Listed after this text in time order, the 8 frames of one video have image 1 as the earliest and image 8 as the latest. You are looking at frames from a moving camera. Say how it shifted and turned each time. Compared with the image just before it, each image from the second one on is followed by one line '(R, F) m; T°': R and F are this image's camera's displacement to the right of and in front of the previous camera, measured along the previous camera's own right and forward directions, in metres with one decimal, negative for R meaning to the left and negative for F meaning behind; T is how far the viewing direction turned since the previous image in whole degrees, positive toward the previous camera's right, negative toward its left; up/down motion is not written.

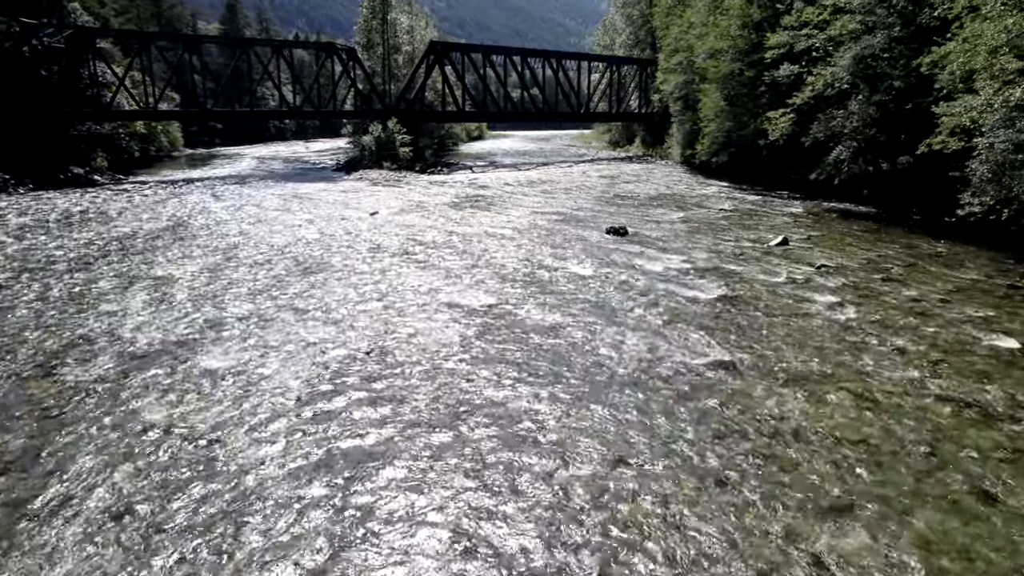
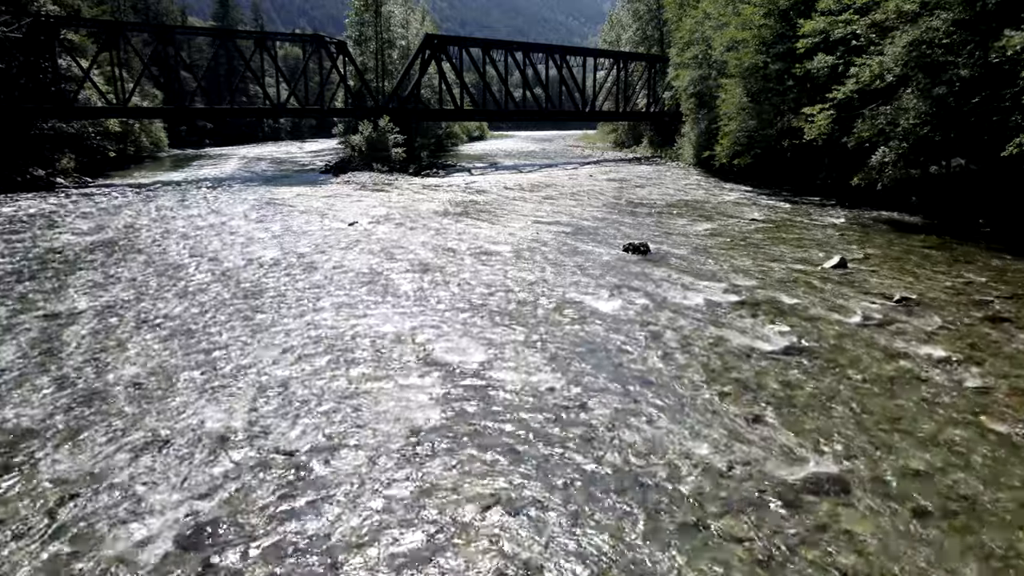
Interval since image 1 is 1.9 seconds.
(+0.1, +2.6) m; 0°
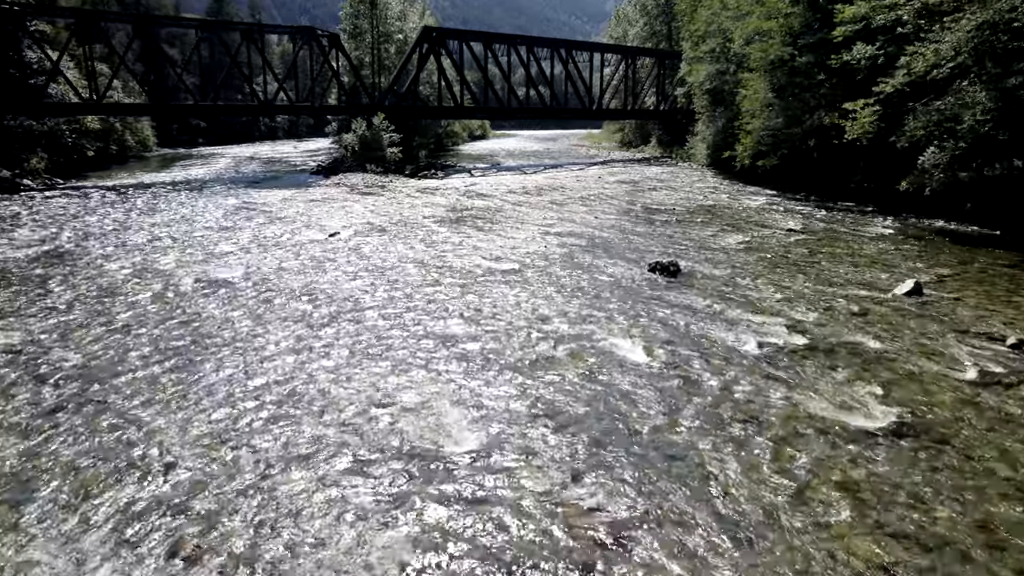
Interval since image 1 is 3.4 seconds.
(0.0, +2.1) m; 0°
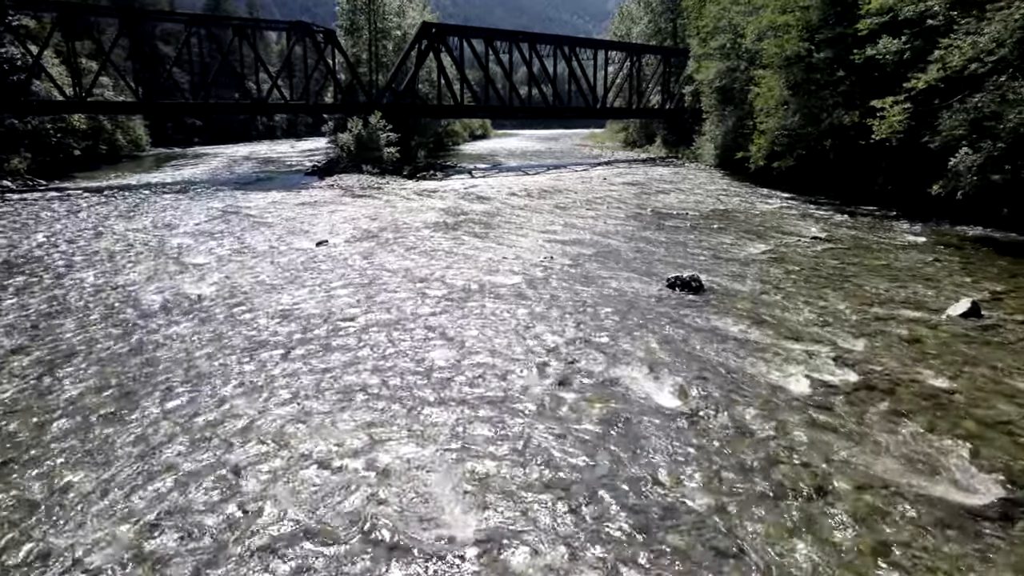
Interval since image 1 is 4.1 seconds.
(0.0, +1.2) m; 0°
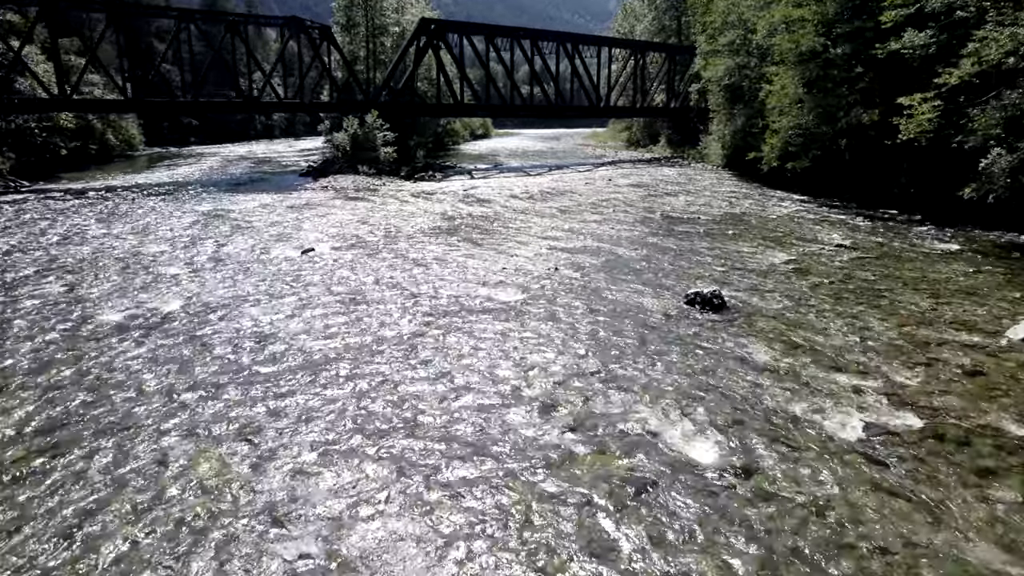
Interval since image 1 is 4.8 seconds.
(0.0, +1.0) m; 0°
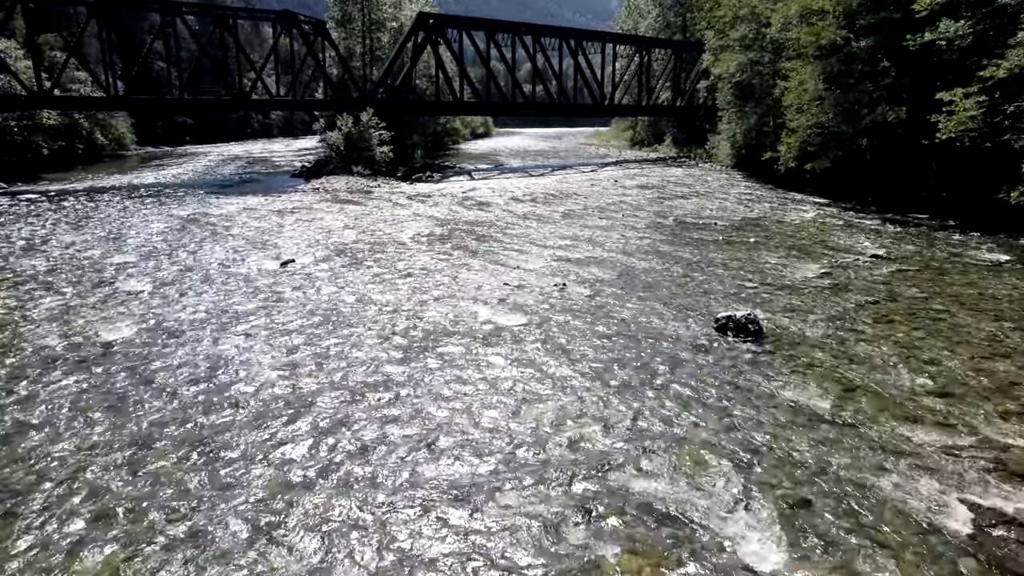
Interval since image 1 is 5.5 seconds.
(0.0, +1.3) m; 0°
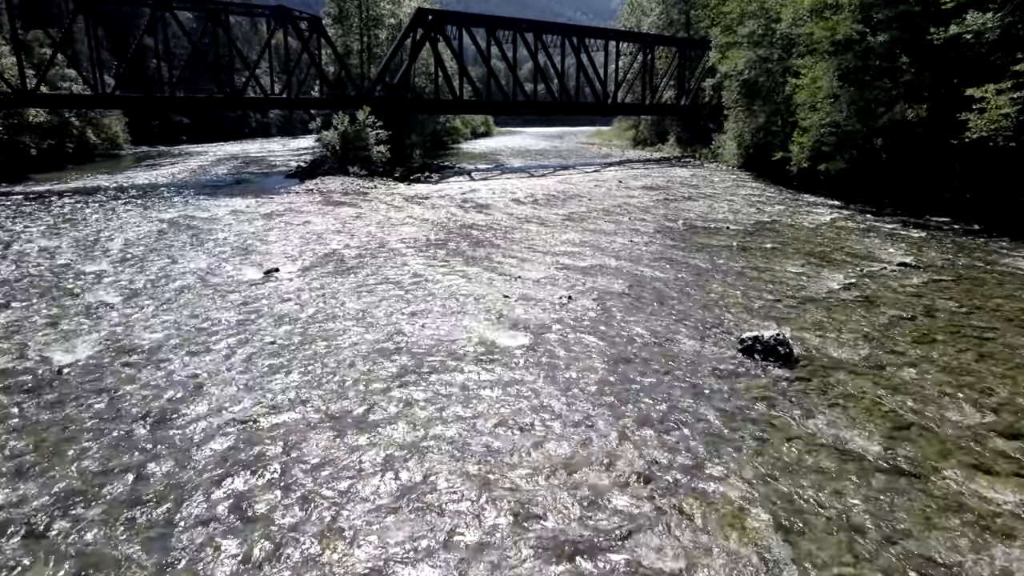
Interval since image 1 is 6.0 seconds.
(0.0, +0.8) m; 0°
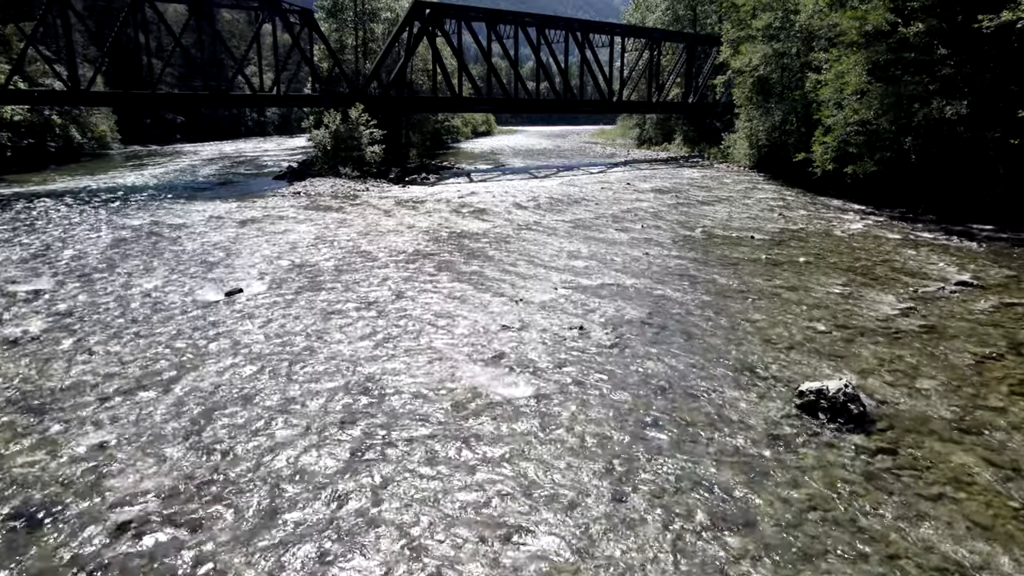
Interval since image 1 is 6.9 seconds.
(0.0, +1.5) m; 0°
